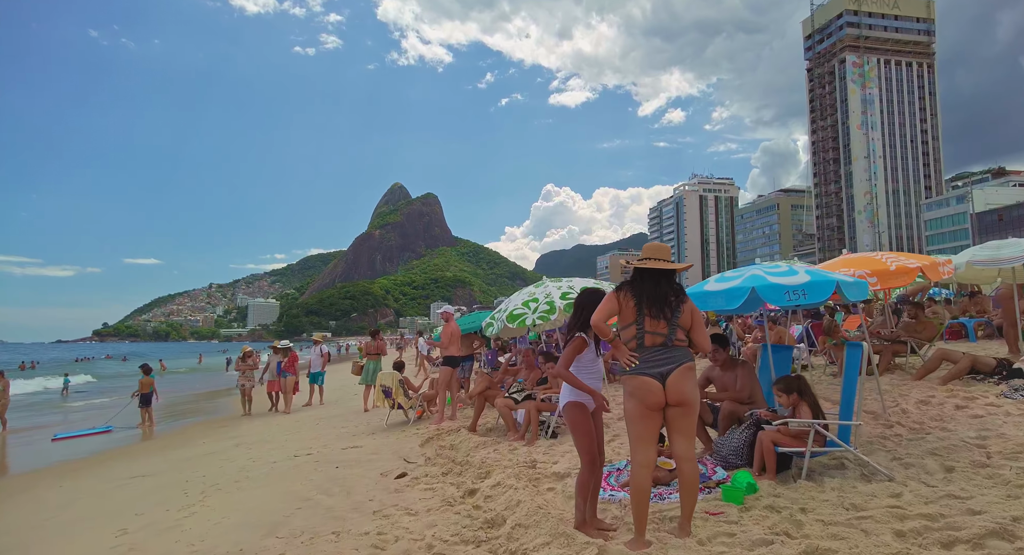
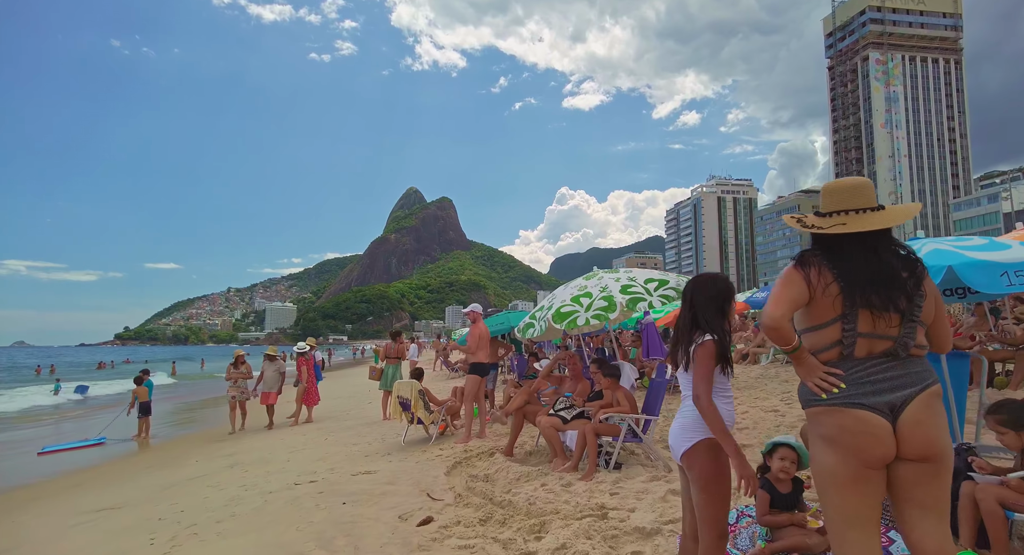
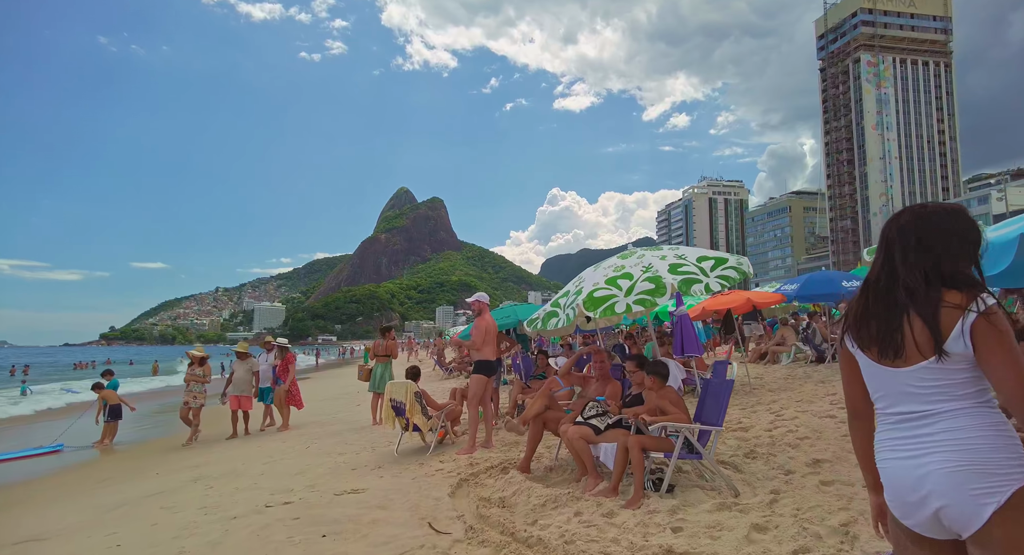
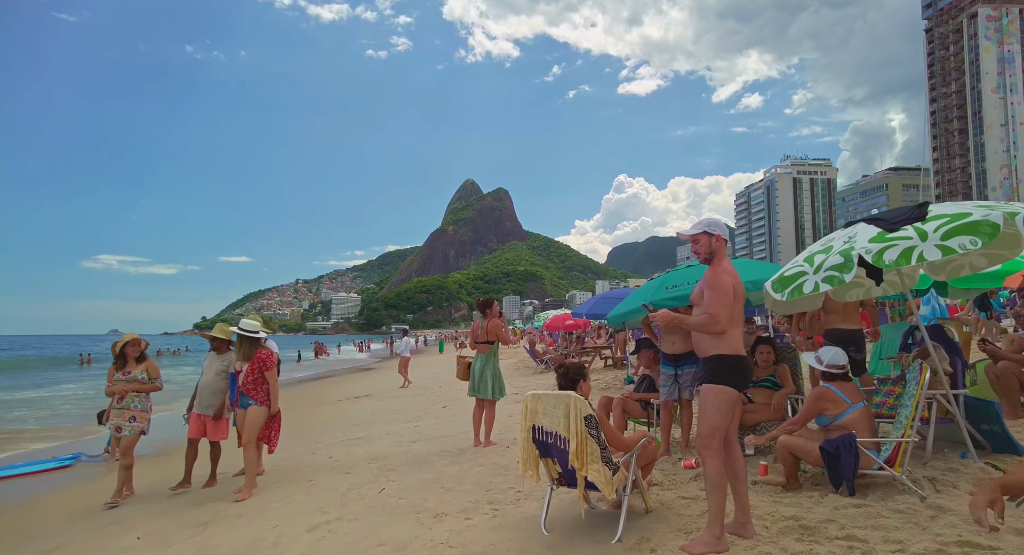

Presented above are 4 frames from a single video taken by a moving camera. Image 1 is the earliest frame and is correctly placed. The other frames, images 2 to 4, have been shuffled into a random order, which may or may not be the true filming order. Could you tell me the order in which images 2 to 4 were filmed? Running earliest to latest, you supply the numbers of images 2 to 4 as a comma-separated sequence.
2, 3, 4
